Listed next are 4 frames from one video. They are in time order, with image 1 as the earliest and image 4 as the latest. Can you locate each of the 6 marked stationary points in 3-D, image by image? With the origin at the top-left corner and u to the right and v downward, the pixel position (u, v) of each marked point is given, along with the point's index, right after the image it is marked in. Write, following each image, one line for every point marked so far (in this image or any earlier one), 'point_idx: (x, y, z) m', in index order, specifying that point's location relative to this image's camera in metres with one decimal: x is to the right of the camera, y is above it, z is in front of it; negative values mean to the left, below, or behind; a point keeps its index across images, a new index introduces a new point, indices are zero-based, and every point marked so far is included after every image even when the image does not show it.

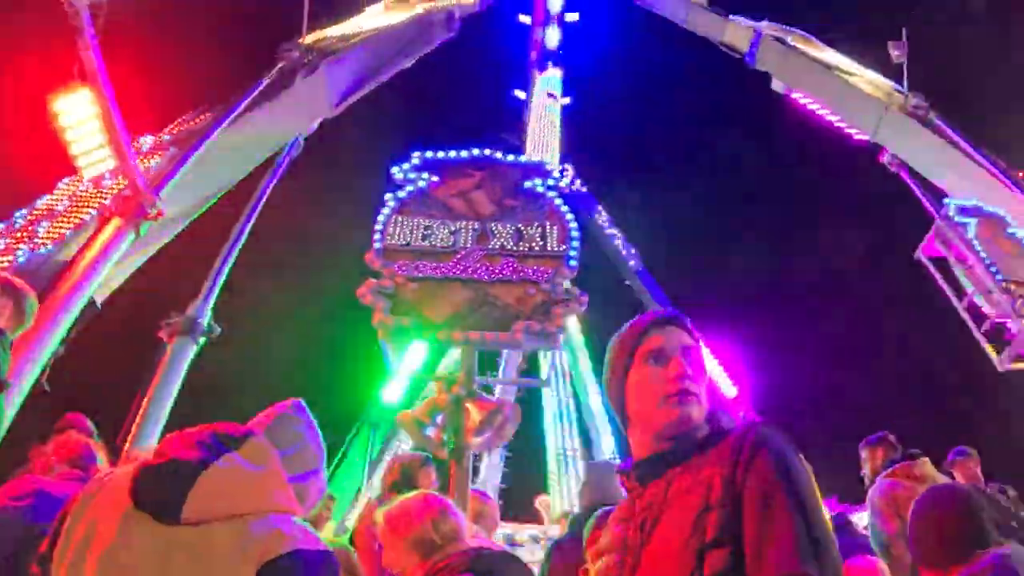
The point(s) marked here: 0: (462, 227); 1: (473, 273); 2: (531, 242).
0: (-0.6, +0.7, +8.3) m
1: (-0.4, +0.2, +8.0) m
2: (+0.2, +0.5, +8.2) m
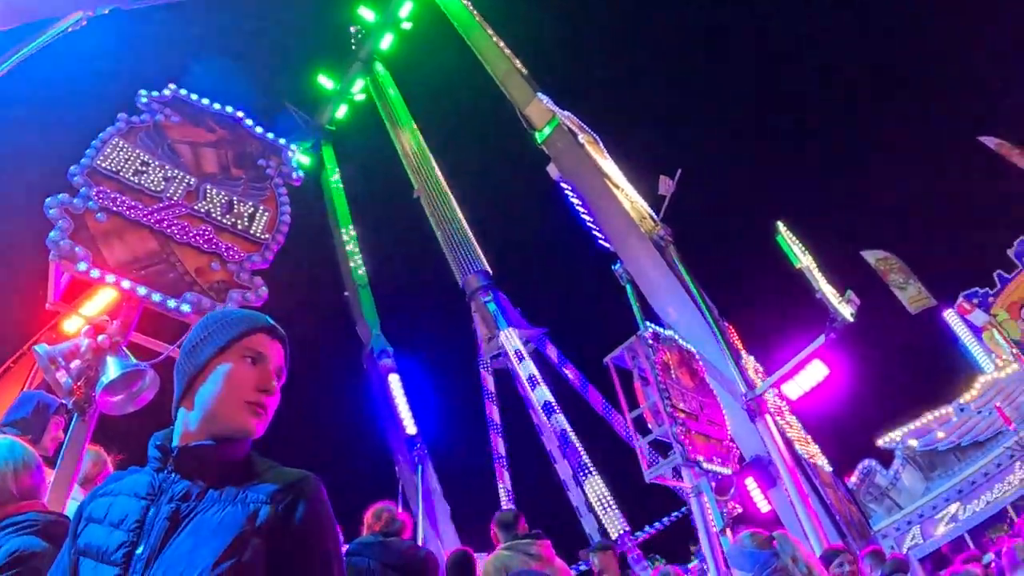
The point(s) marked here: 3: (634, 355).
0: (-3.6, +1.2, +7.8) m
1: (-3.6, +0.7, +7.5) m
2: (-2.9, +0.8, +7.8) m
3: (+1.7, -1.0, +10.6) m
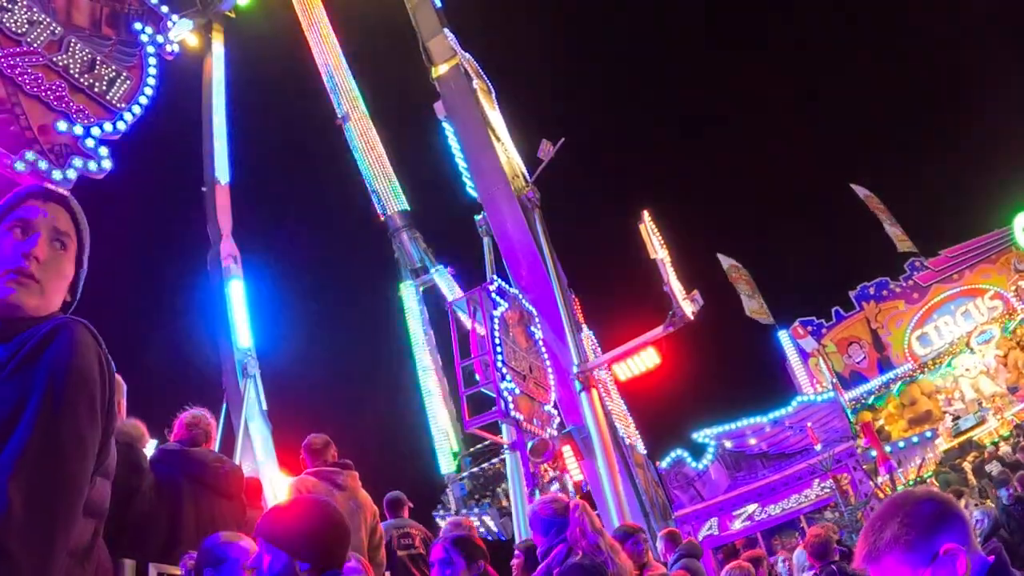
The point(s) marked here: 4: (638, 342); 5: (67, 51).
0: (-4.7, +2.7, +7.2) m
1: (-4.8, +2.1, +7.0) m
2: (-4.2, +2.1, +7.4) m
3: (-0.5, -0.3, +11.0) m
4: (+2.0, -0.8, +11.2) m
5: (-4.5, +2.4, +7.3) m
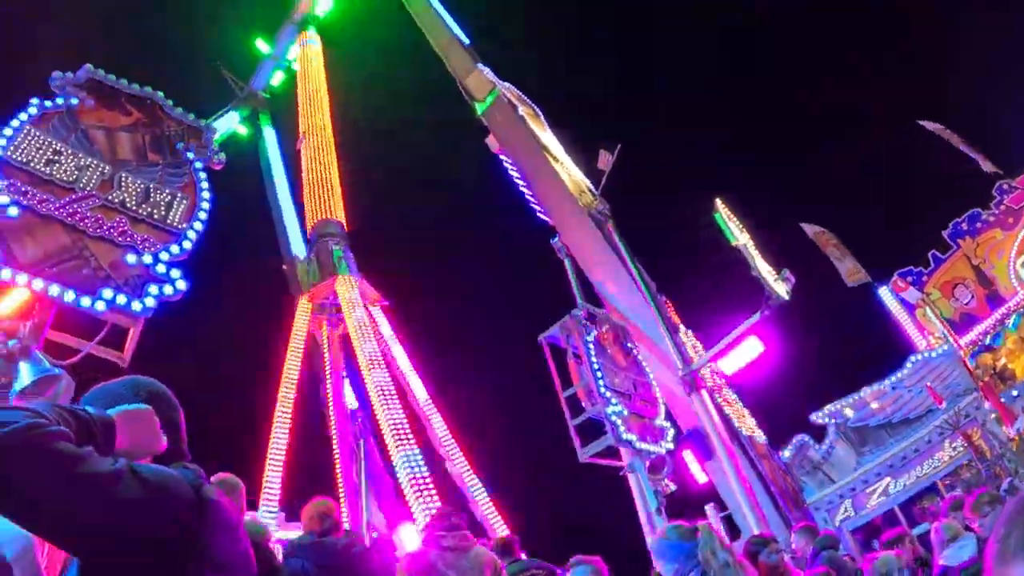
0: (-4.4, +1.3, +7.6) m
1: (-4.4, +0.7, +7.3) m
2: (-3.8, +0.8, +7.7) m
3: (+0.7, -0.8, +10.8) m
4: (+3.2, -0.8, +10.8) m
5: (-4.1, +1.1, +7.6) m
